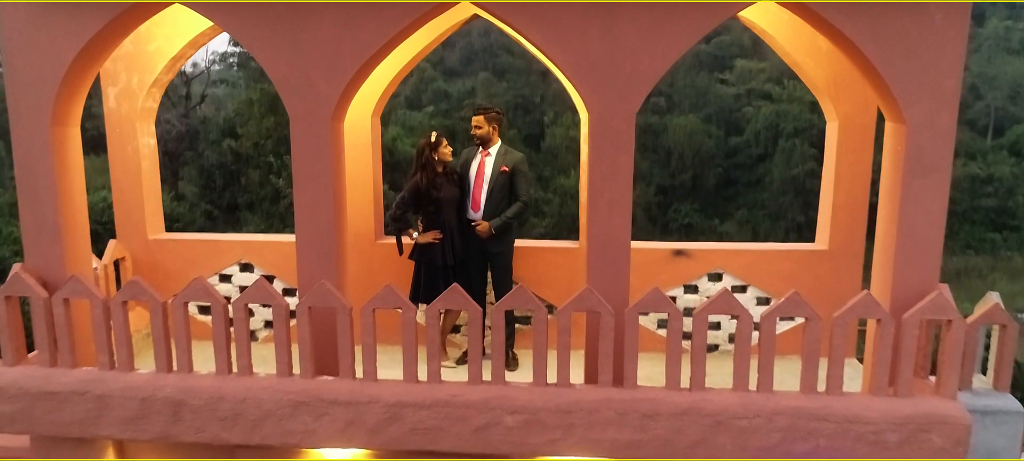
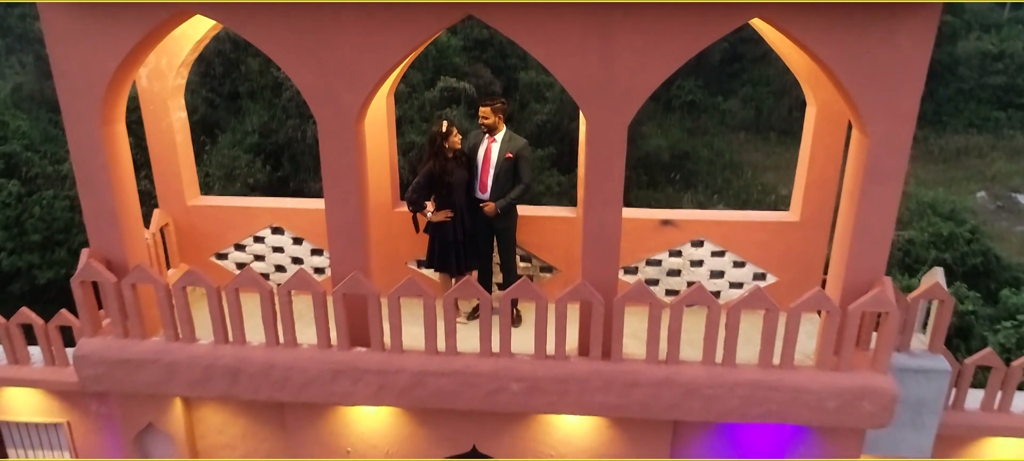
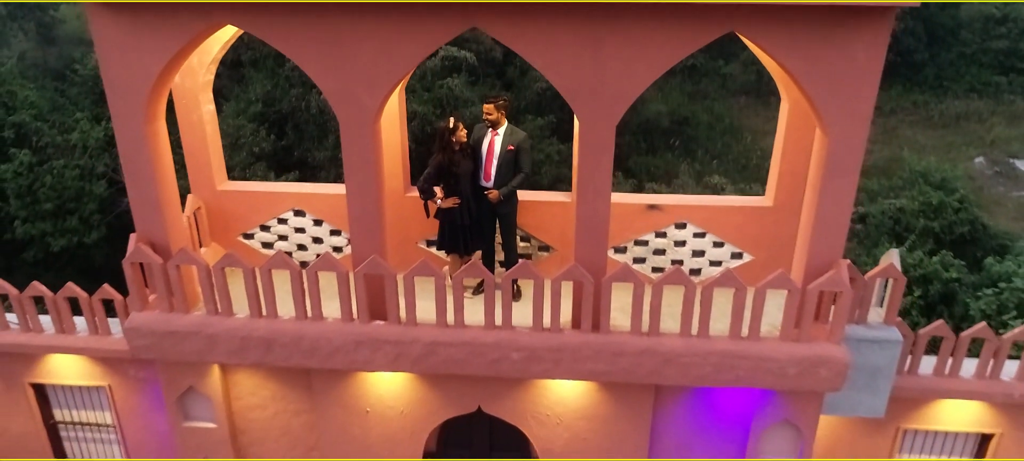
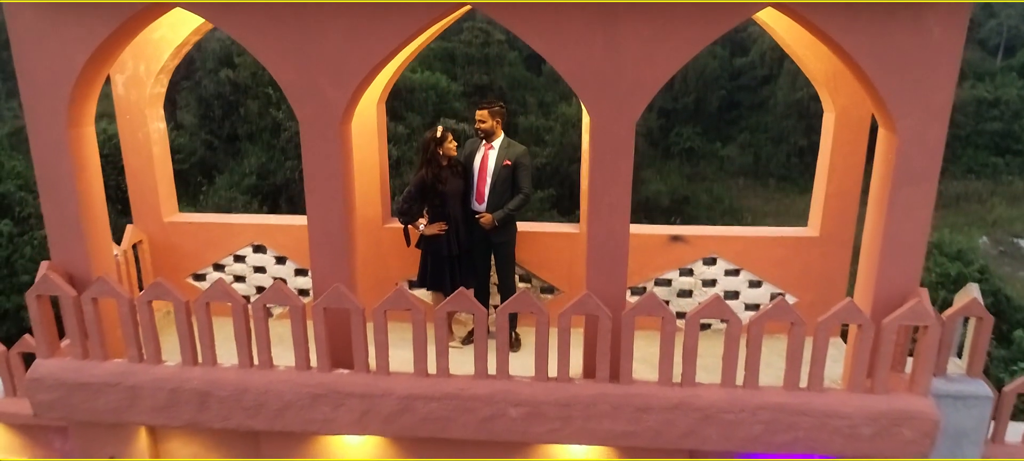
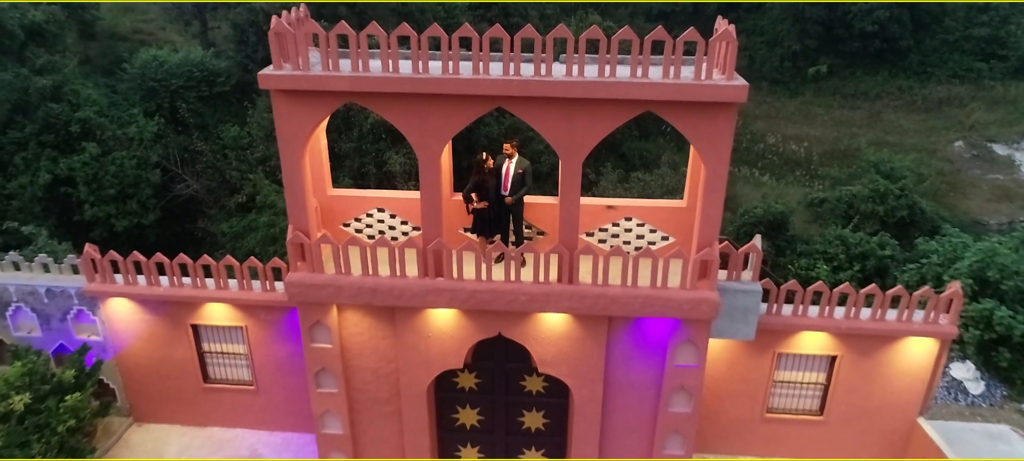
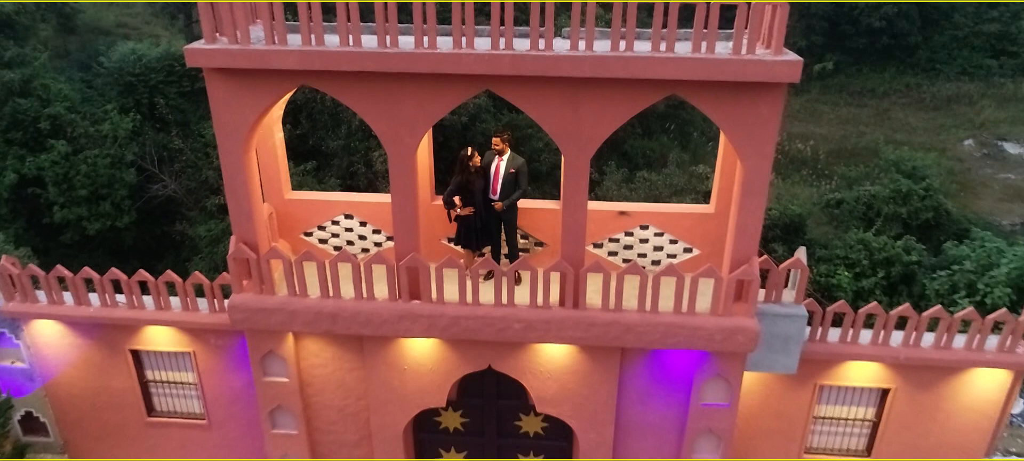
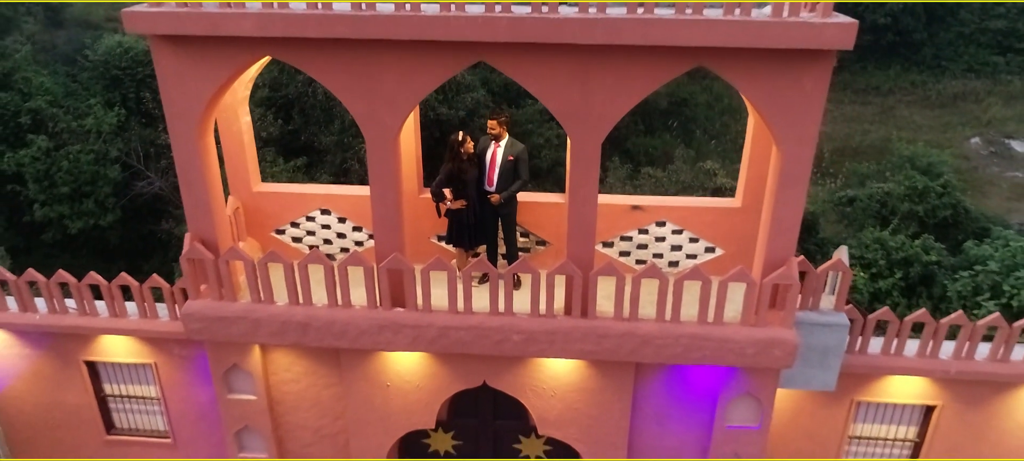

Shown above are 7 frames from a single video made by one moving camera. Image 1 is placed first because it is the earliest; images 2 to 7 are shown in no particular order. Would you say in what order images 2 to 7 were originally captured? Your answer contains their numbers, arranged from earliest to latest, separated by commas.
4, 2, 3, 7, 6, 5
